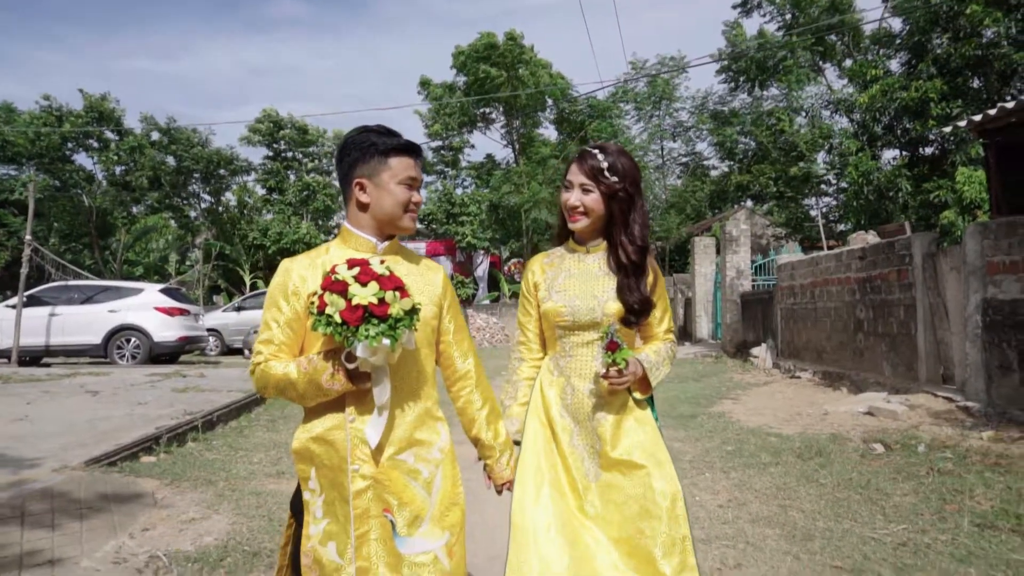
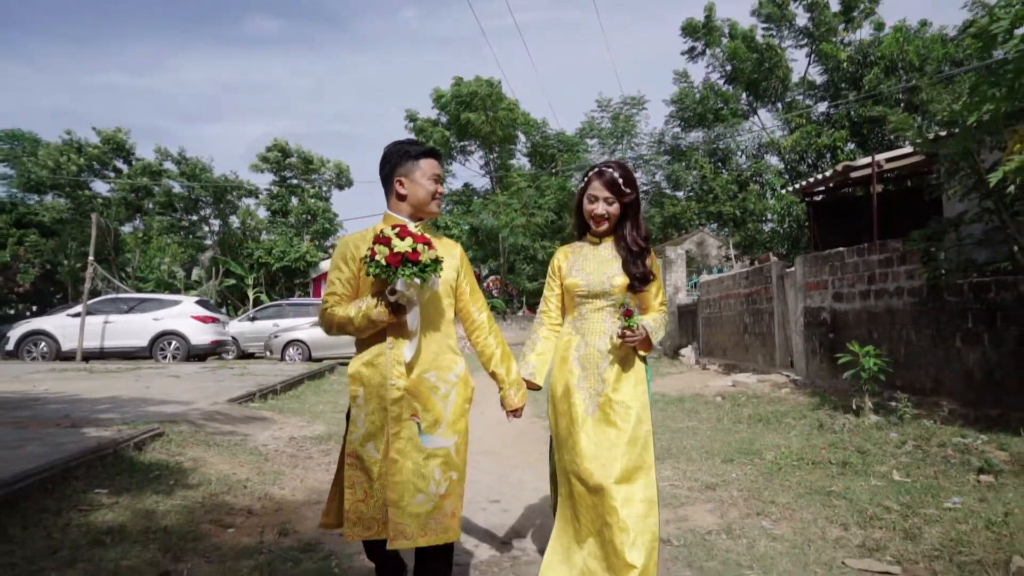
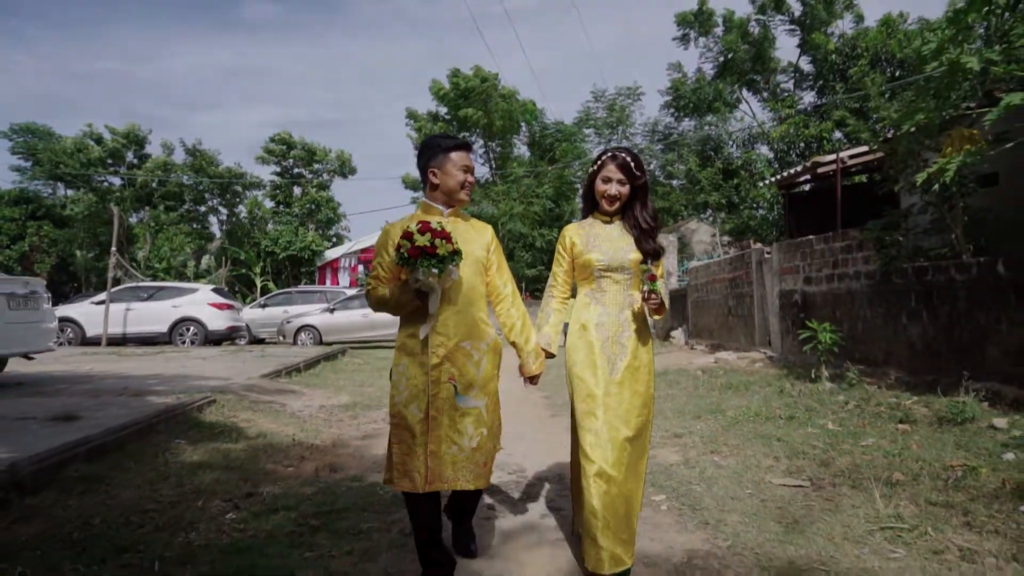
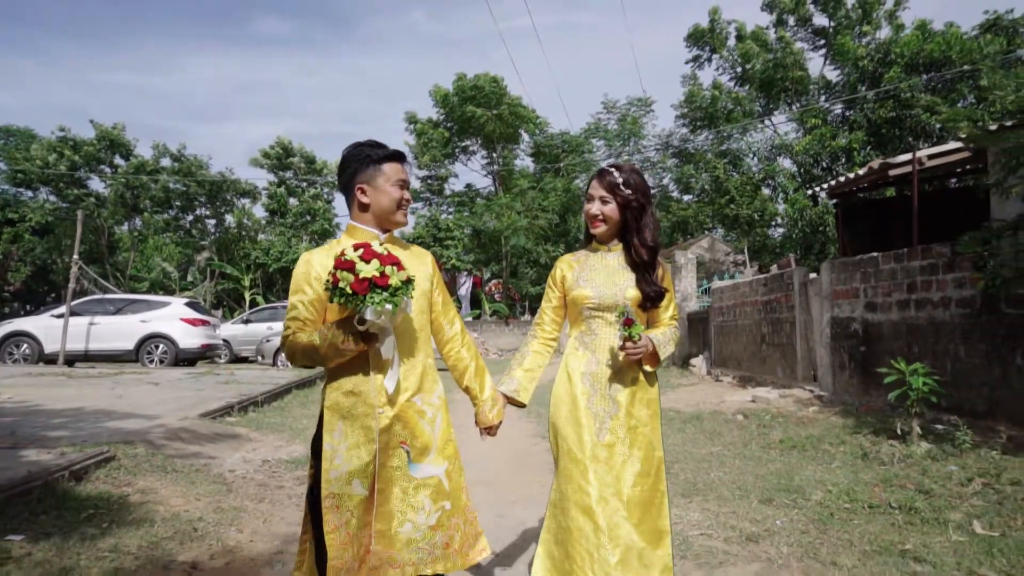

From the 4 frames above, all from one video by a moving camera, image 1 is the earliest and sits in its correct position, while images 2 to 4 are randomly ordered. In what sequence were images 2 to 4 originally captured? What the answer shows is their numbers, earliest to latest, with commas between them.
4, 2, 3
